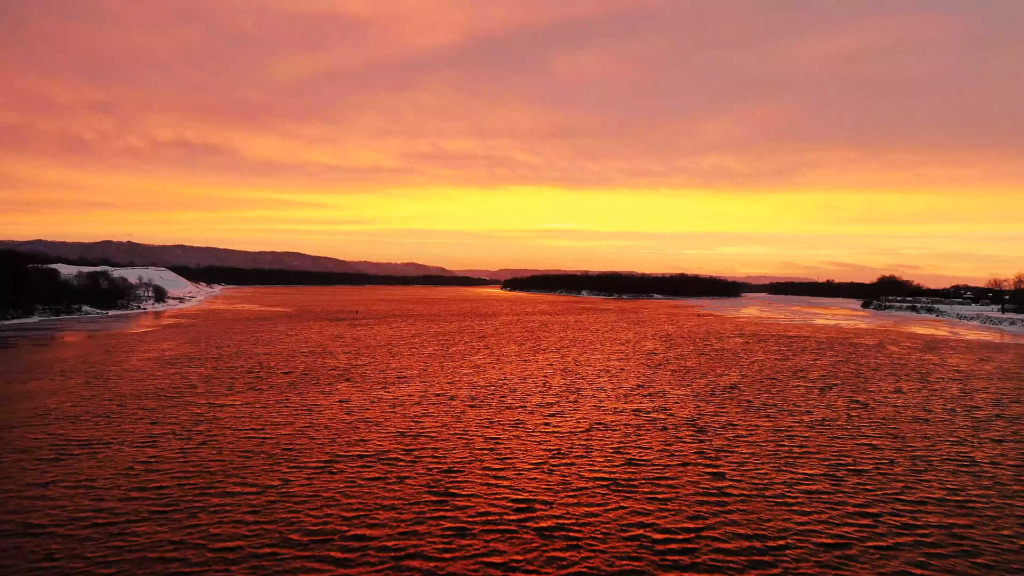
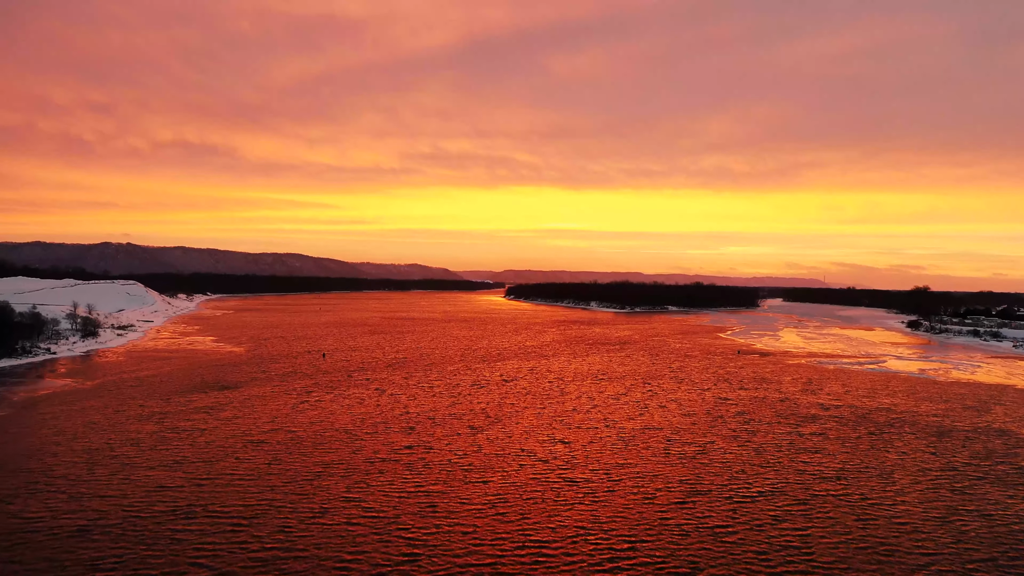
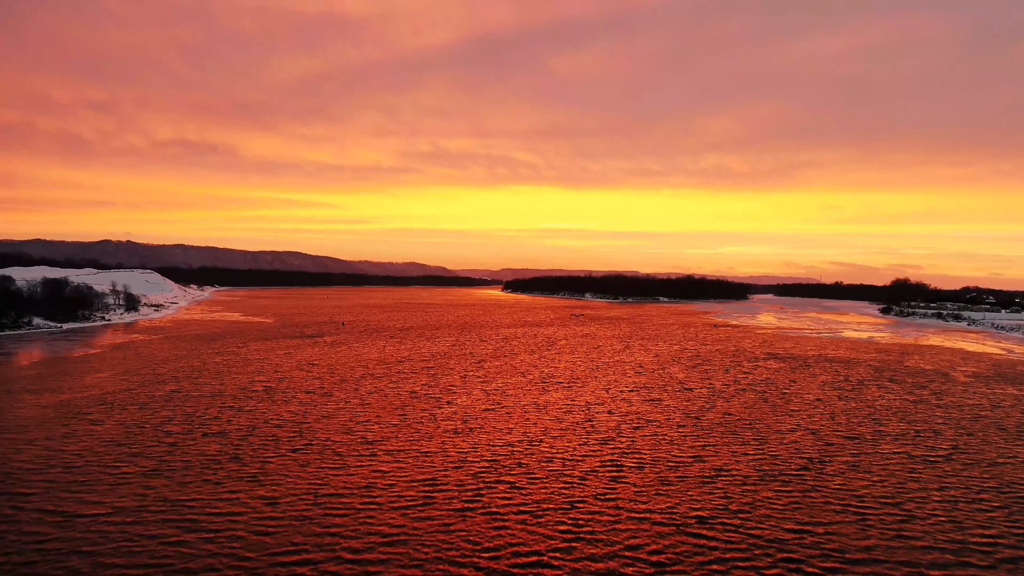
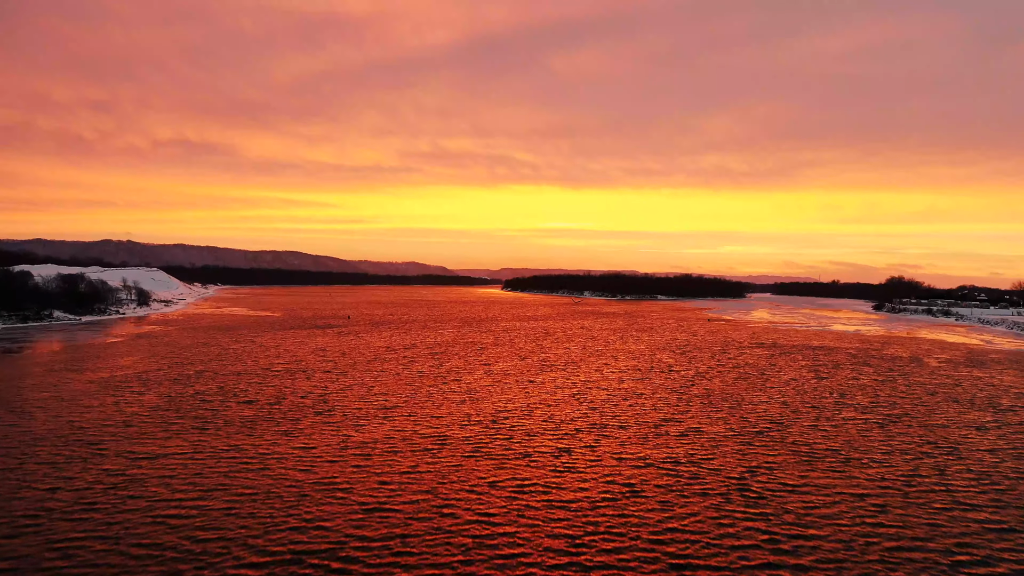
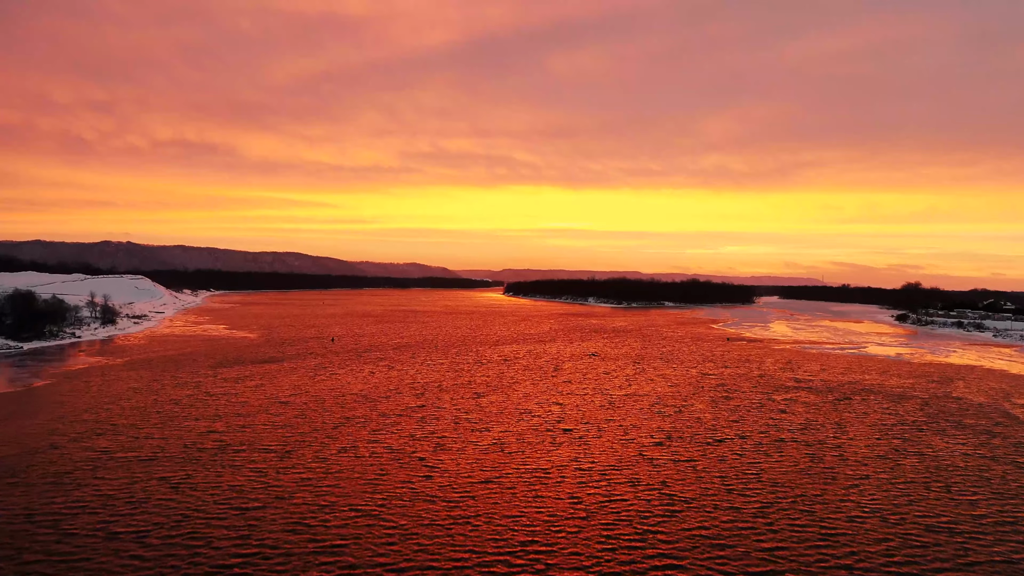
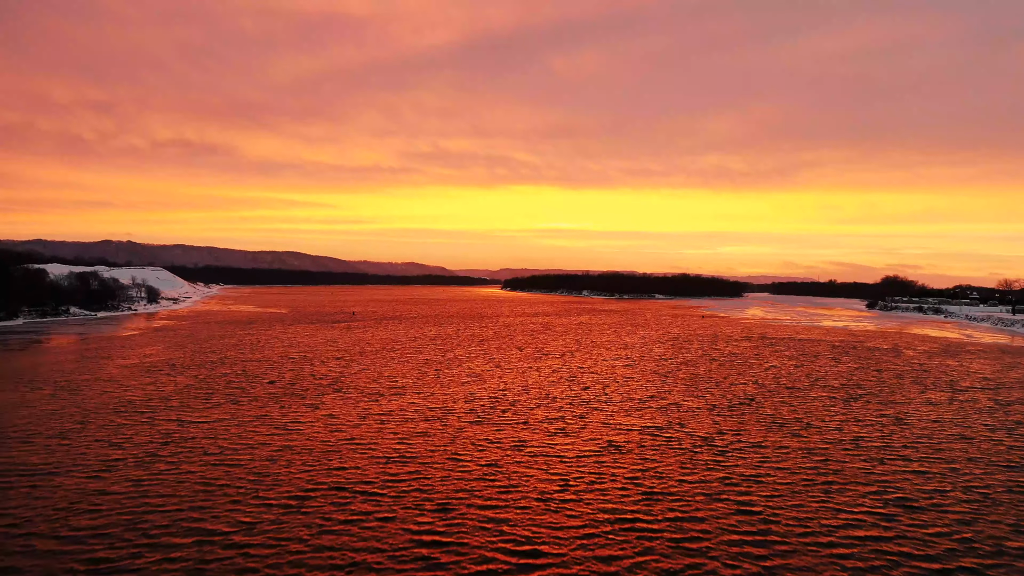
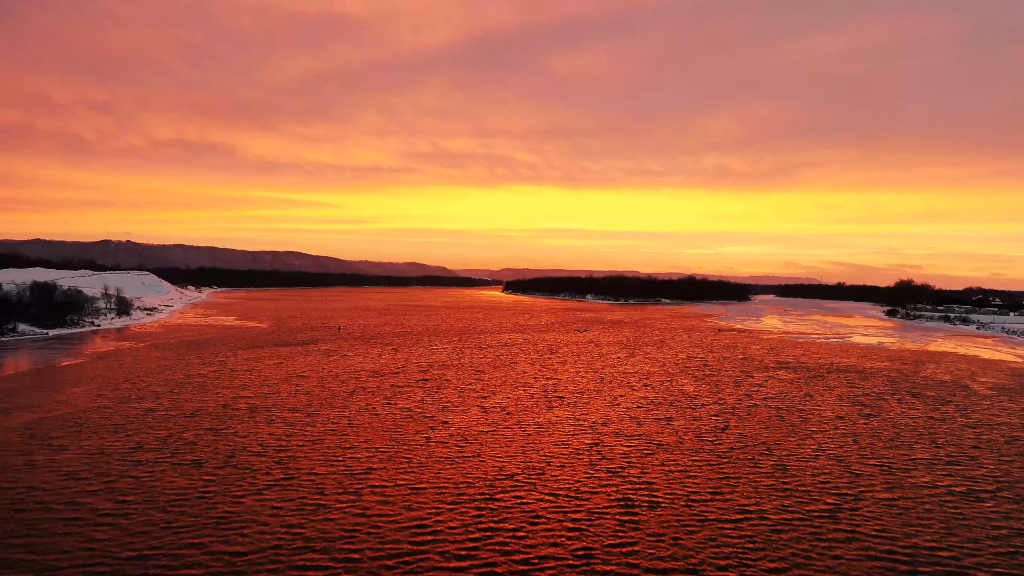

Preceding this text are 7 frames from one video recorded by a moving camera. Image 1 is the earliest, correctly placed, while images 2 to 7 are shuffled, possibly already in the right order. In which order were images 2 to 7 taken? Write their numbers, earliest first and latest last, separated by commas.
6, 4, 3, 7, 5, 2
